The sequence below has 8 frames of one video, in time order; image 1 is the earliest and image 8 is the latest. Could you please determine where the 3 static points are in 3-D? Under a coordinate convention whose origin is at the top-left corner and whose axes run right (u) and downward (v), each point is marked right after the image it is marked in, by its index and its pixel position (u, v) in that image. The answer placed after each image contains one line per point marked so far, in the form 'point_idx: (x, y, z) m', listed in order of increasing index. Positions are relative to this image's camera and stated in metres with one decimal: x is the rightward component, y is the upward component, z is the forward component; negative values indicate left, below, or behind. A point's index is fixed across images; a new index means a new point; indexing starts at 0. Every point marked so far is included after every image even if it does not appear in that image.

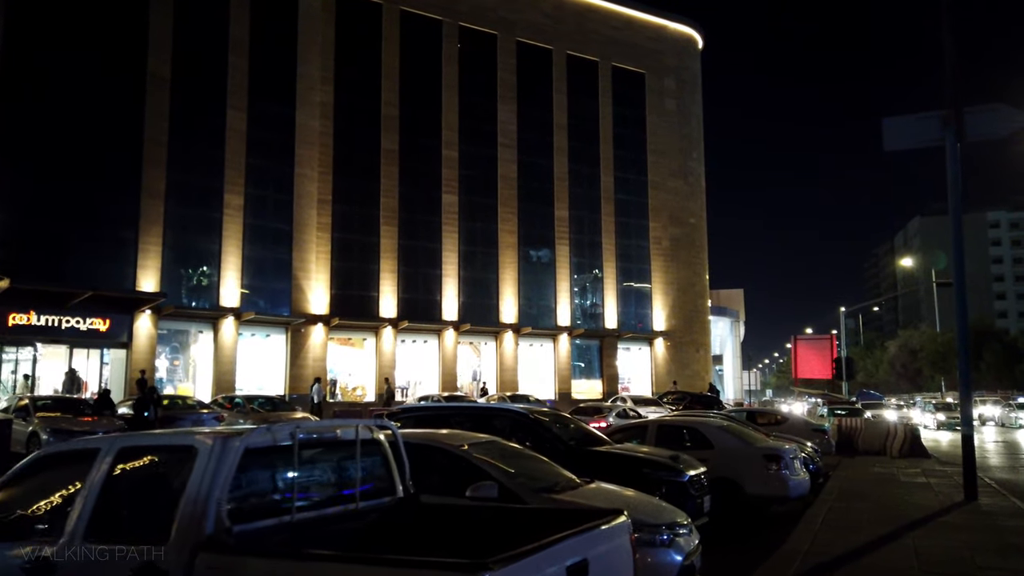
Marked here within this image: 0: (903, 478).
0: (+8.2, -4.0, +15.5) m
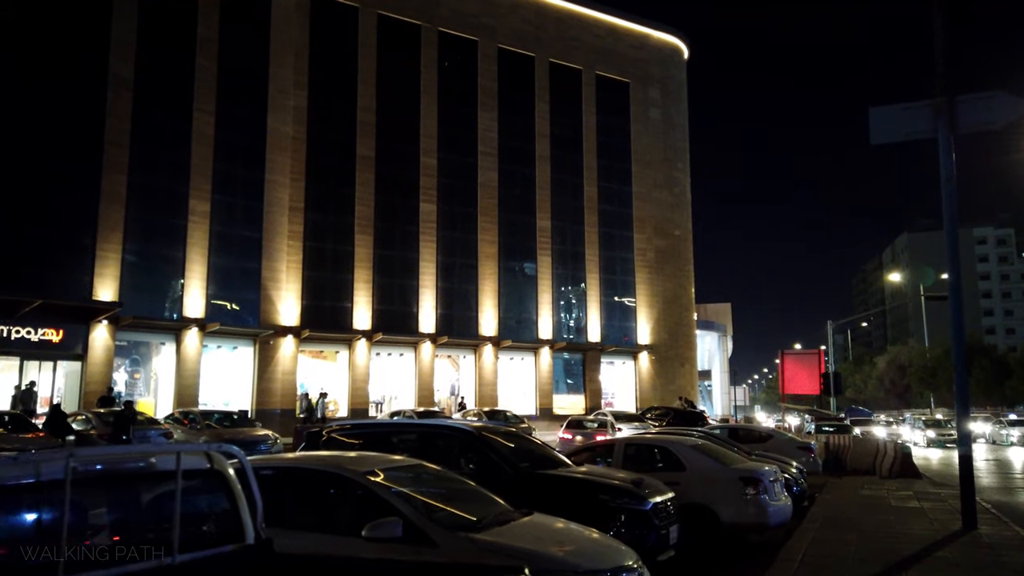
0: (+7.4, -4.2, +14.3) m
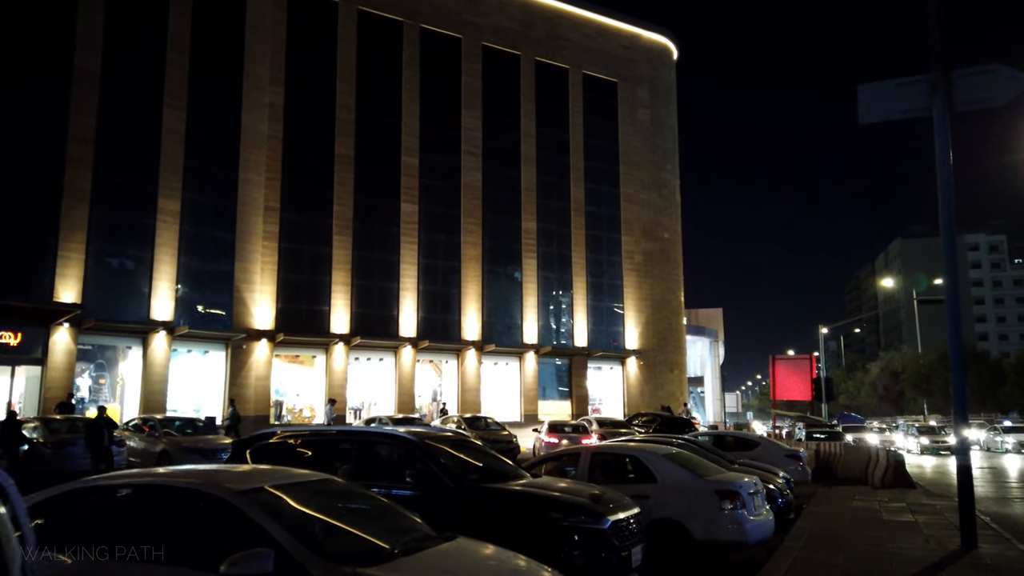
0: (+6.7, -4.1, +13.3) m
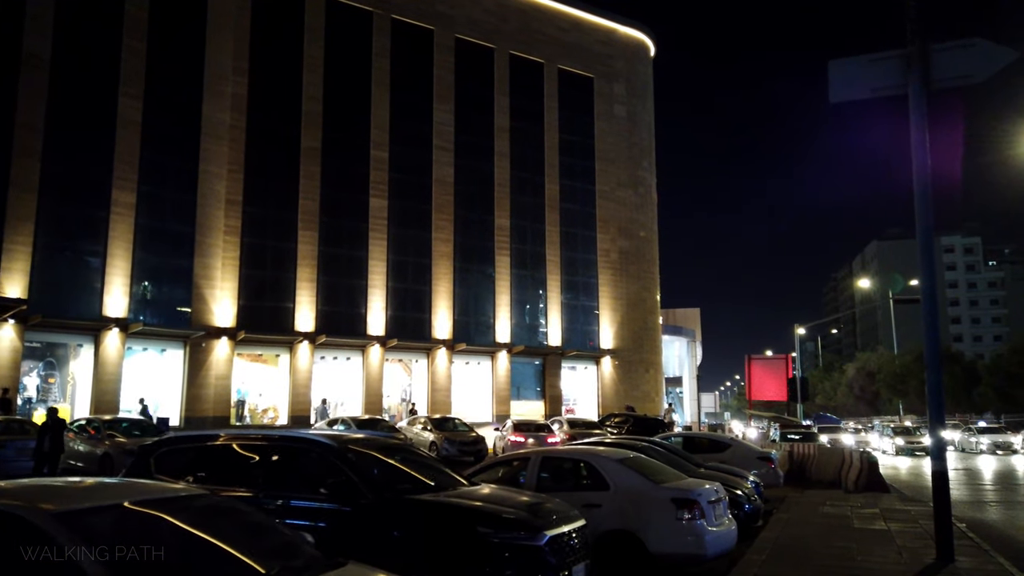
0: (+5.9, -4.0, +12.6) m
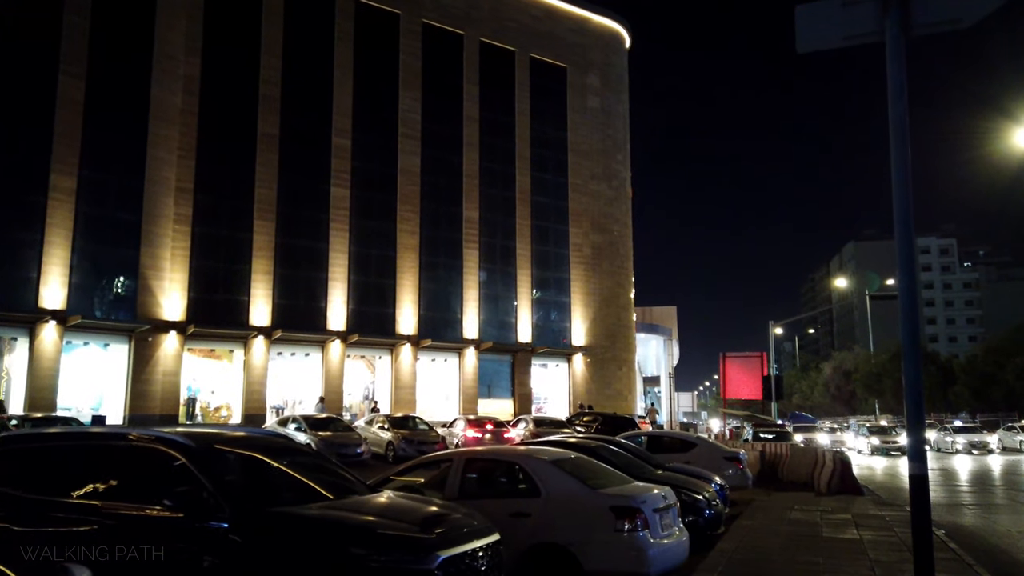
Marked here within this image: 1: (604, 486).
0: (+4.9, -3.7, +11.4) m
1: (+1.0, -2.2, +8.3) m
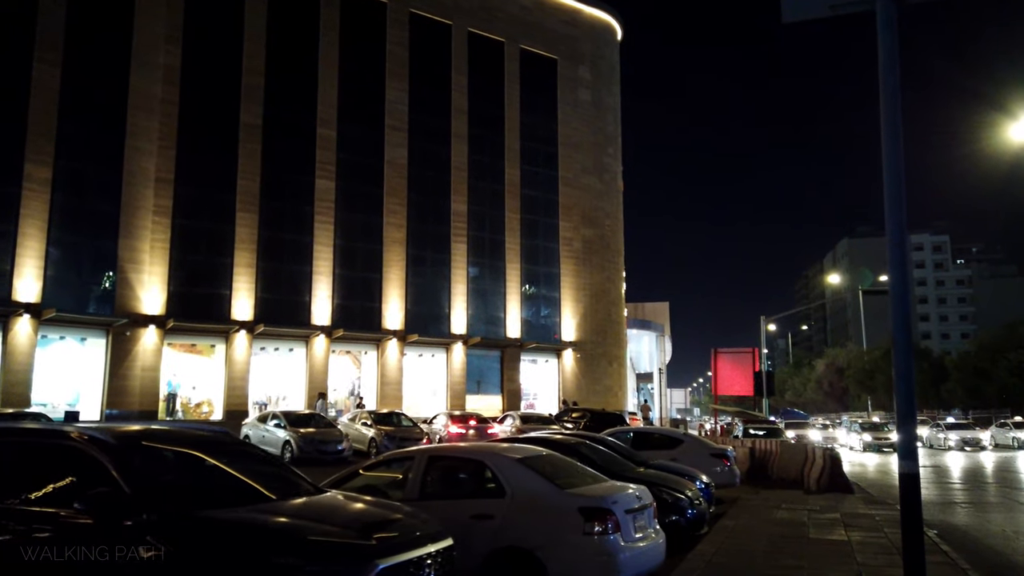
0: (+4.5, -3.6, +10.9) m
1: (+0.7, -2.1, +7.8) m
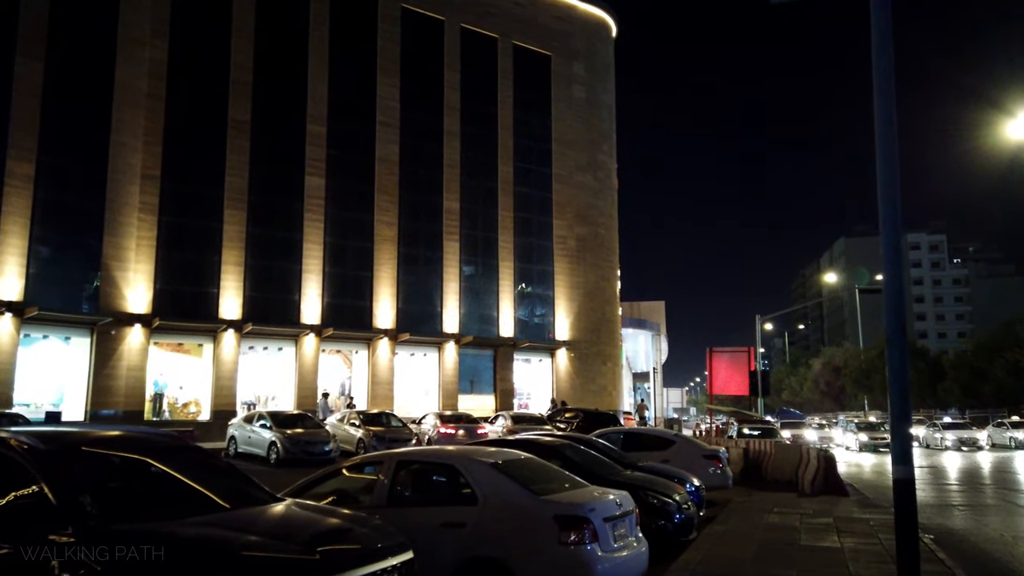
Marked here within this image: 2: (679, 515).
0: (+4.2, -3.5, +10.5) m
1: (+0.4, -2.0, +7.3) m
2: (+2.4, -3.2, +10.5) m
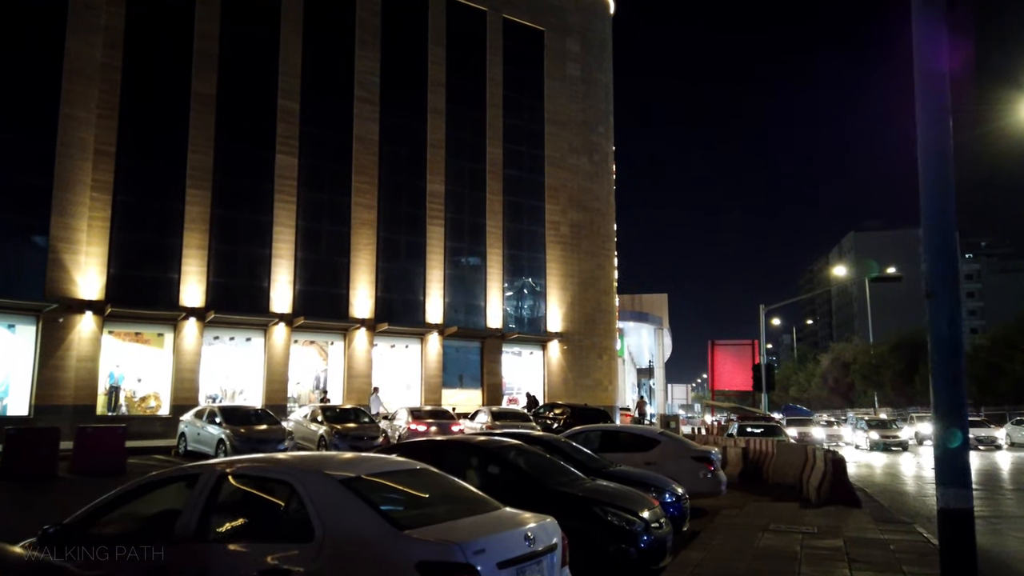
0: (+3.3, -3.0, +8.1) m
1: (-0.6, -1.6, +5.0) m
2: (+1.4, -2.8, +8.2) m
